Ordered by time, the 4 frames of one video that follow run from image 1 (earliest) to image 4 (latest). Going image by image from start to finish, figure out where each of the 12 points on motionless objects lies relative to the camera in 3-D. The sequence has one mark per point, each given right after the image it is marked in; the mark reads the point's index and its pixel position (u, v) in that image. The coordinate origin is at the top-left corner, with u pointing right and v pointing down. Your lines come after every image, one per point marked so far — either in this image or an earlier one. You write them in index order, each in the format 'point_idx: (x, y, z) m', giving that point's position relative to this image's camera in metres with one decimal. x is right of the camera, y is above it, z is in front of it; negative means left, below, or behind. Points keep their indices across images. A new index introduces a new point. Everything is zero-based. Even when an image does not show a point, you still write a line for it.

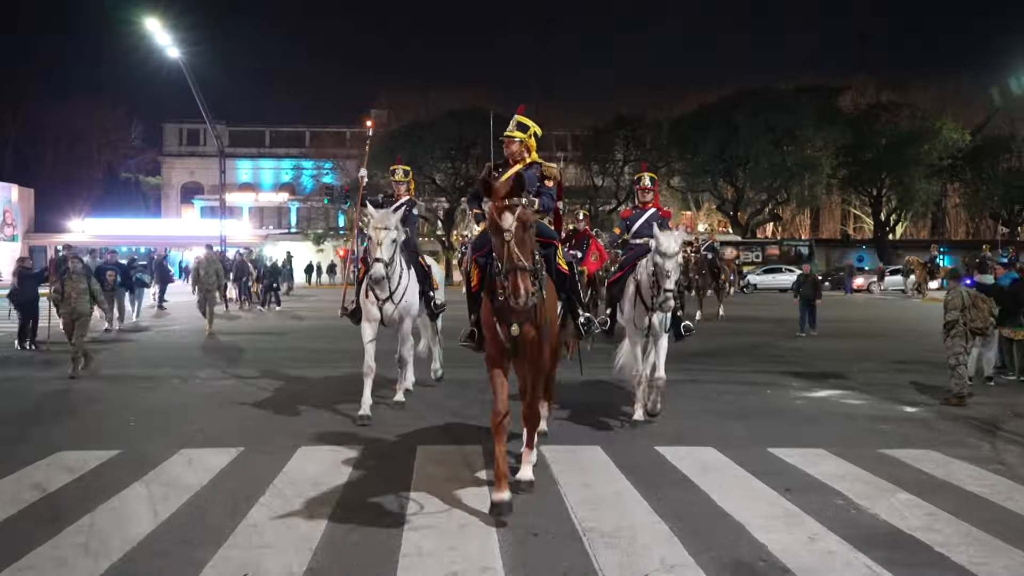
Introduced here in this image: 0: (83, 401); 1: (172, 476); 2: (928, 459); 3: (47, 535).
0: (-5.8, -1.6, +10.8) m
1: (-2.9, -1.6, +6.8) m
2: (+4.1, -1.7, +7.9) m
3: (-3.0, -1.6, +5.2) m
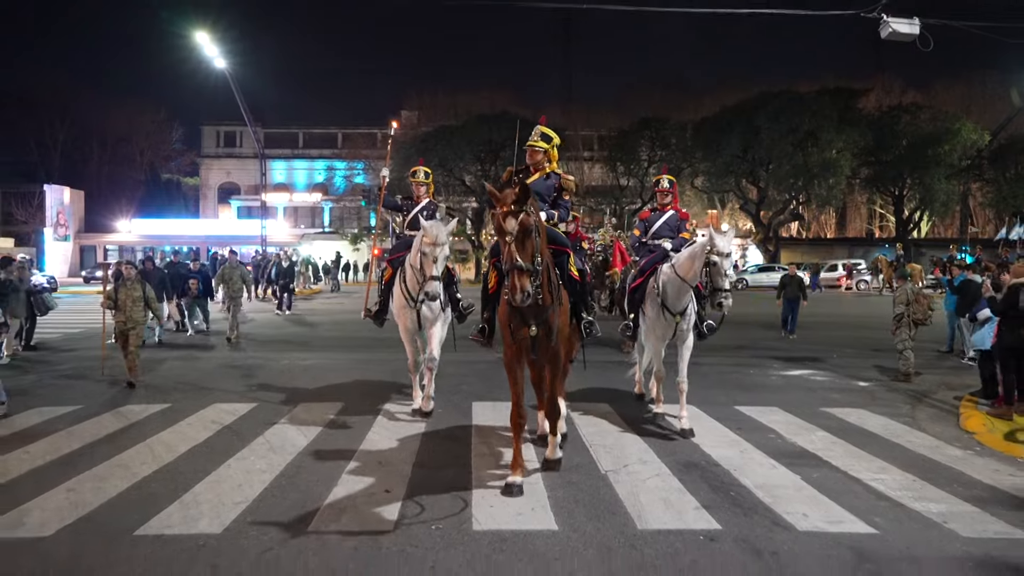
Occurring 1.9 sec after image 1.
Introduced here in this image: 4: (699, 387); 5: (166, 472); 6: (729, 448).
0: (-5.3, -1.6, +13.7) m
1: (-2.5, -1.6, +9.6) m
2: (+4.4, -1.6, +10.5) m
3: (-2.7, -1.6, +8.0) m
4: (+2.9, -1.5, +12.4) m
5: (-3.0, -1.6, +7.1) m
6: (+2.1, -1.6, +8.0) m
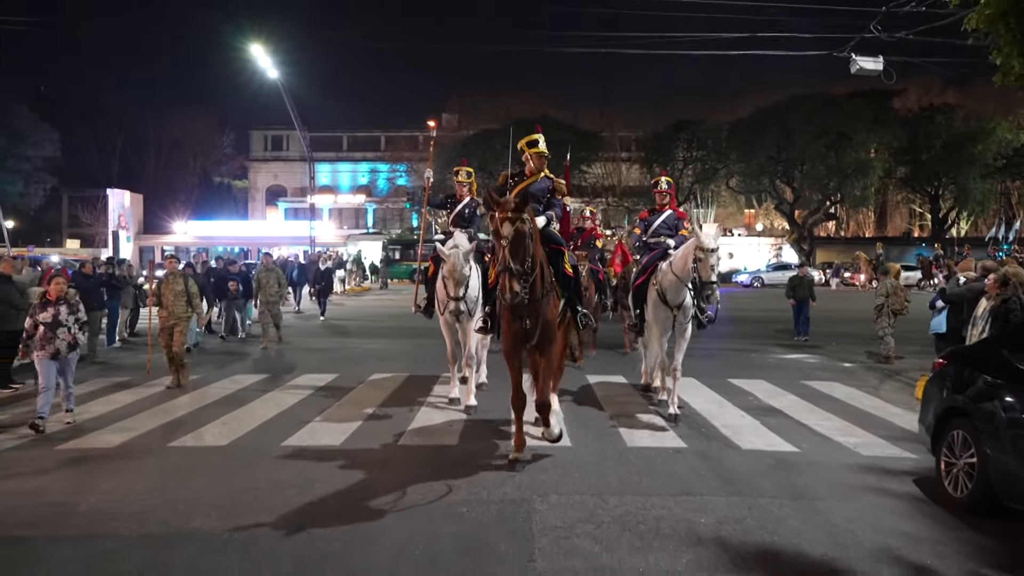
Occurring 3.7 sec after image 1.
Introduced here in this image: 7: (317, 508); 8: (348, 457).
0: (-4.7, -1.5, +16.3) m
1: (-2.1, -1.5, +12.1) m
2: (+4.9, -1.5, +12.6) m
3: (-2.3, -1.5, +10.5) m
4: (+3.5, -1.4, +14.7) m
5: (-2.7, -1.5, +9.6) m
6: (+2.5, -1.5, +10.3) m
7: (-1.4, -1.6, +5.9) m
8: (-1.5, -1.6, +7.6) m
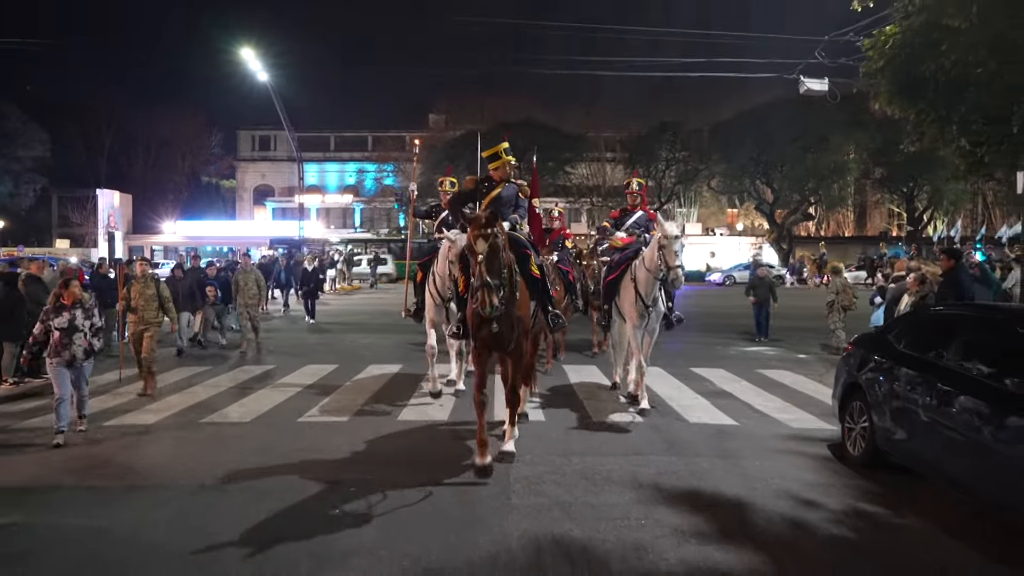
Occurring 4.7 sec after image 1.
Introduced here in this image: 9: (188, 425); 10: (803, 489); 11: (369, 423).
0: (-5.0, -1.5, +17.6) m
1: (-2.3, -1.4, +13.4) m
2: (+4.7, -1.5, +14.0) m
3: (-2.6, -1.5, +11.8) m
4: (+3.2, -1.4, +16.1) m
5: (-2.9, -1.5, +10.9) m
6: (+2.3, -1.5, +11.7) m
7: (-1.6, -1.6, +7.3) m
8: (-1.7, -1.6, +8.9) m
9: (-3.7, -1.6, +9.2) m
10: (+2.4, -1.6, +6.6) m
11: (-1.7, -1.6, +9.6) m
